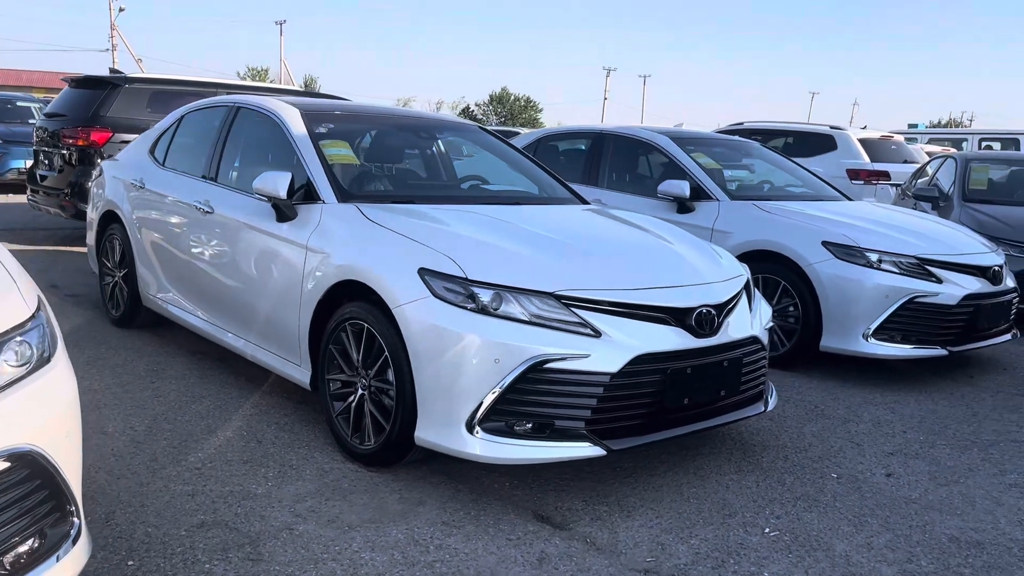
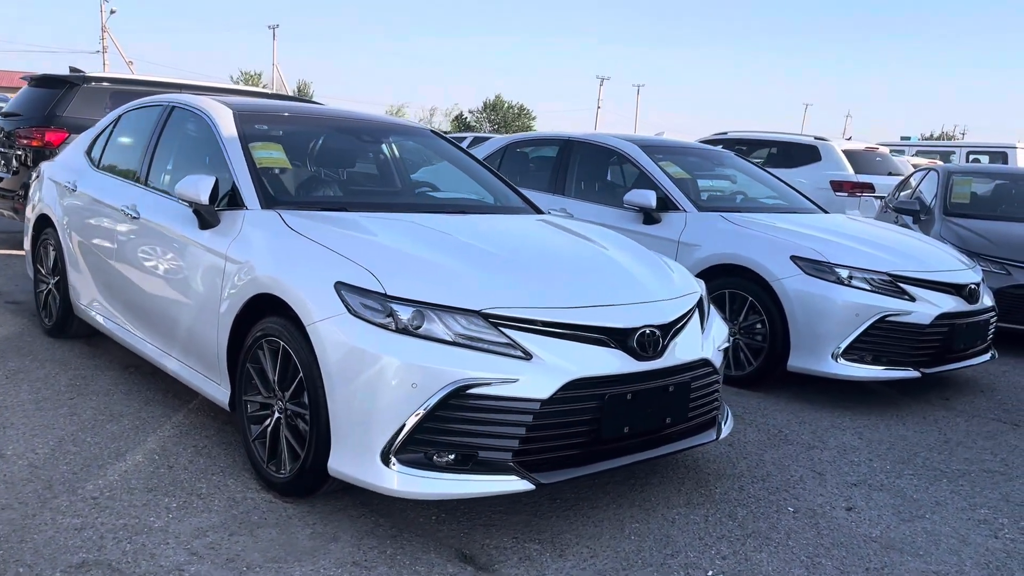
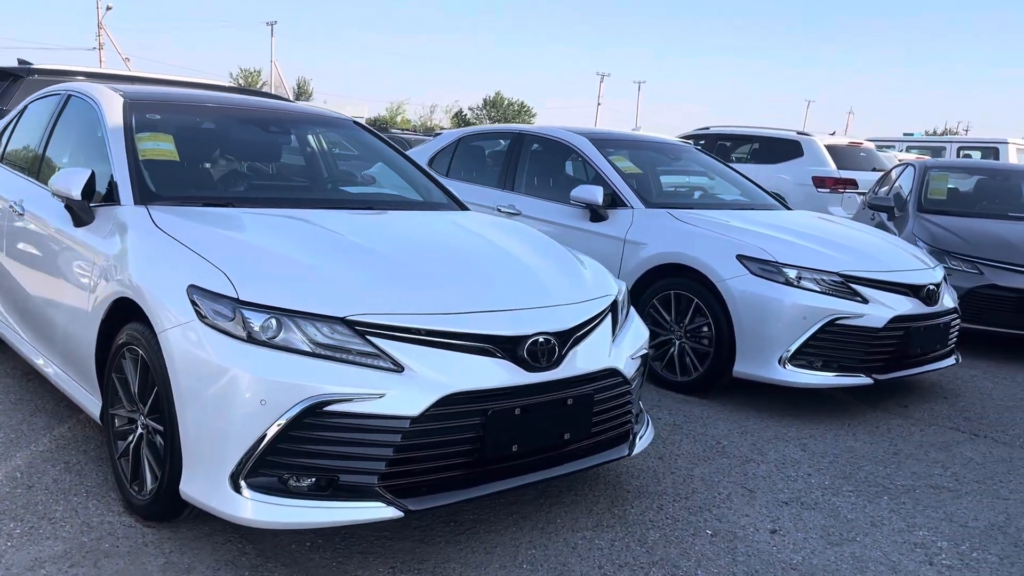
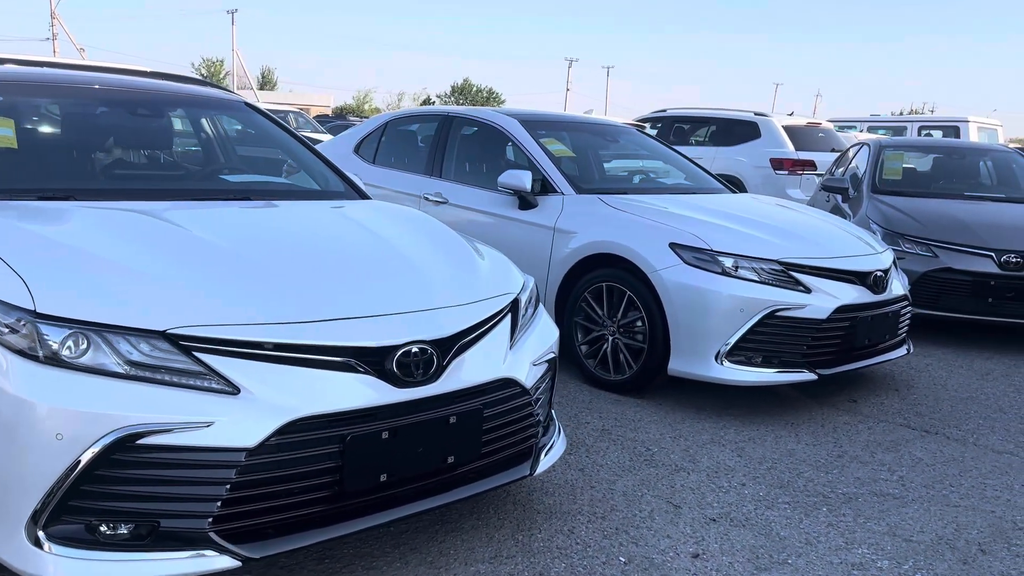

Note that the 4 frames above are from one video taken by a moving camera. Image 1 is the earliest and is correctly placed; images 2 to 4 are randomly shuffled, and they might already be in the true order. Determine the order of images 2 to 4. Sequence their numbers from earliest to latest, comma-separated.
2, 3, 4
